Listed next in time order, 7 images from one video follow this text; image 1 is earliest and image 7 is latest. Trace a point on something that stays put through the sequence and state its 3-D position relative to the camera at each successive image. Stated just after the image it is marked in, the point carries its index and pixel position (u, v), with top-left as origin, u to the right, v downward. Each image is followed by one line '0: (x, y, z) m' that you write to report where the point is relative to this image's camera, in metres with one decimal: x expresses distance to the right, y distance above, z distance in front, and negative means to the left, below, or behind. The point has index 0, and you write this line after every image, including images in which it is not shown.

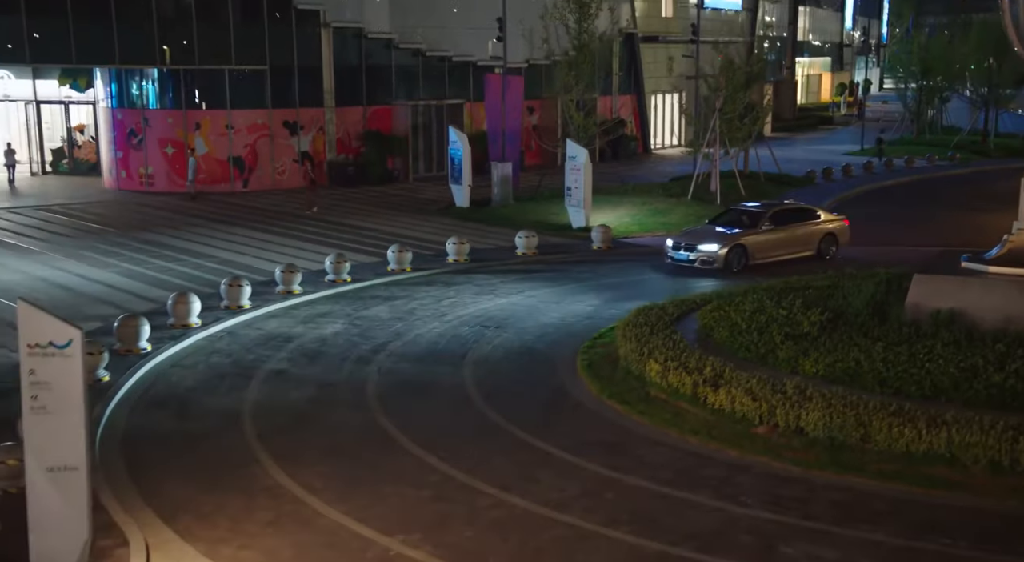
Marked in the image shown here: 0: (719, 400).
0: (+3.0, -1.7, +15.5) m
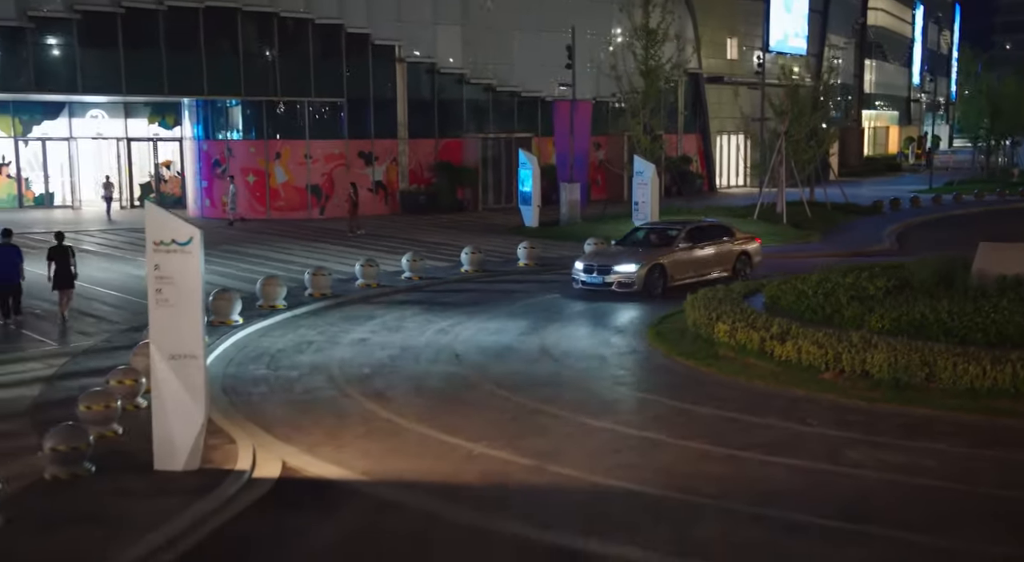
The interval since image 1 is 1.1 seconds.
0: (+4.1, -1.0, +16.1) m
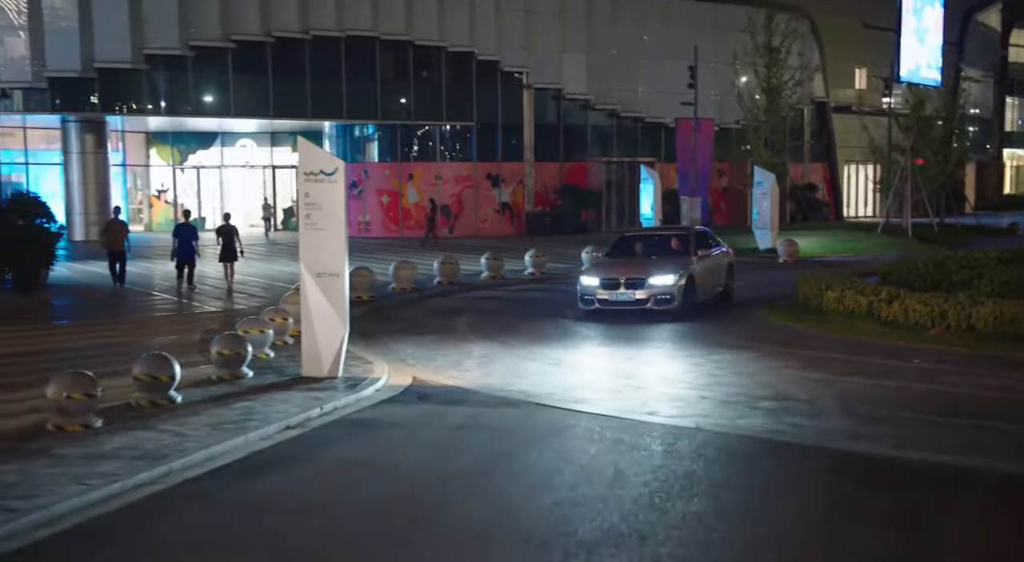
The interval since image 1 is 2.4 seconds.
0: (+5.9, -0.5, +16.6) m
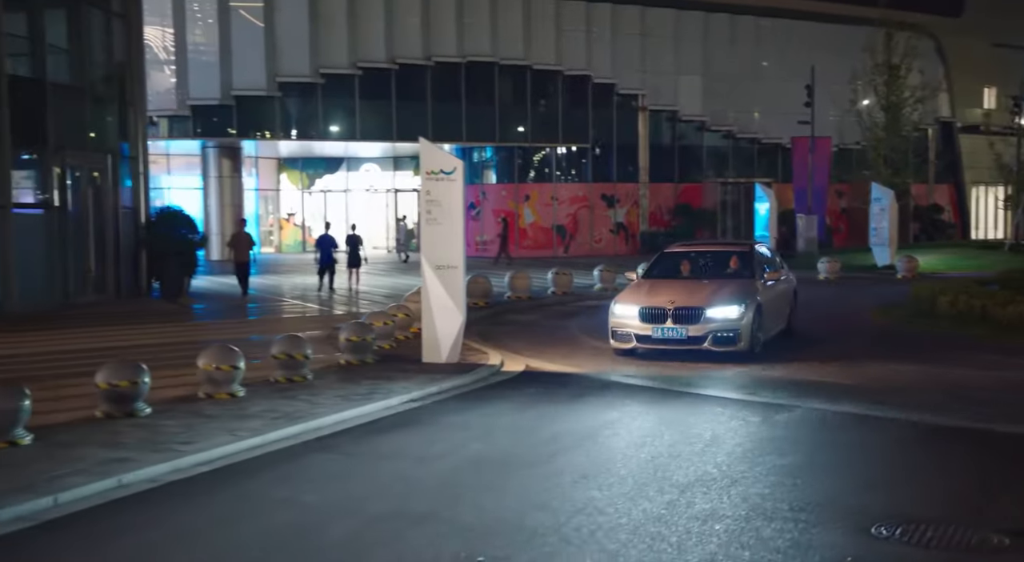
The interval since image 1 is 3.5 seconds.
0: (+7.6, -0.5, +16.6) m
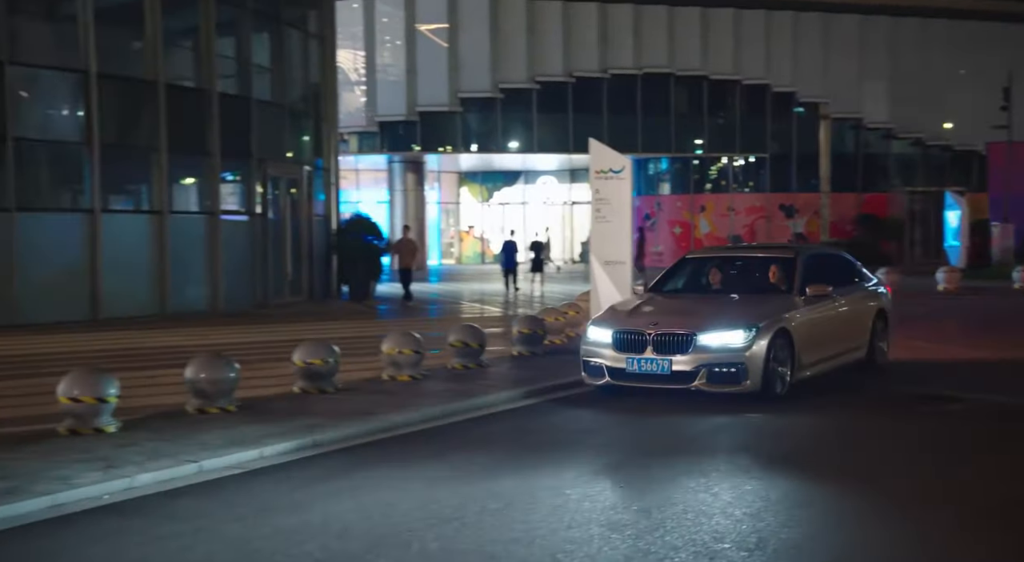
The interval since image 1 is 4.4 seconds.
0: (+10.1, -0.5, +15.7) m
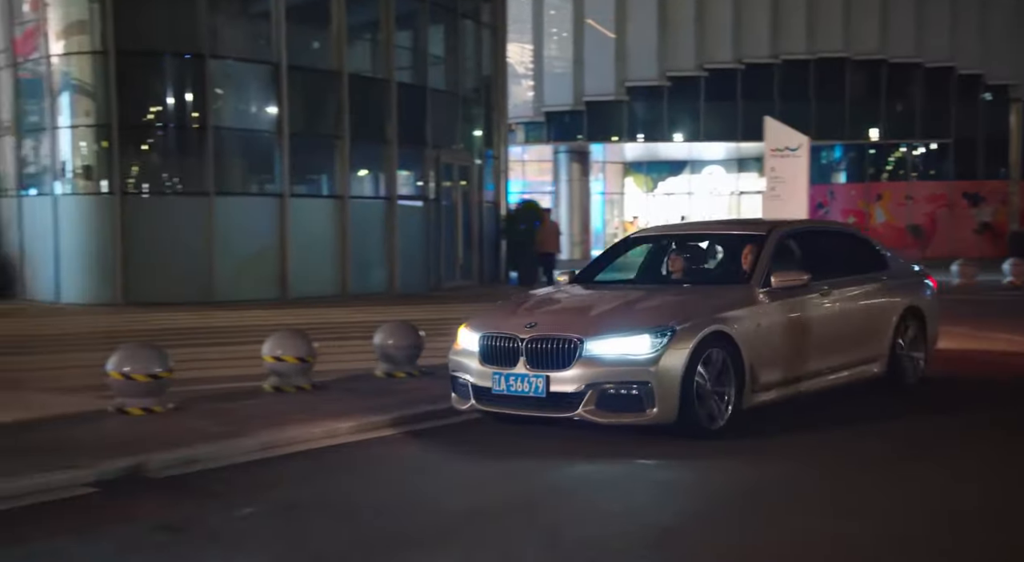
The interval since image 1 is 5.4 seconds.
0: (+12.5, -0.4, +14.3) m
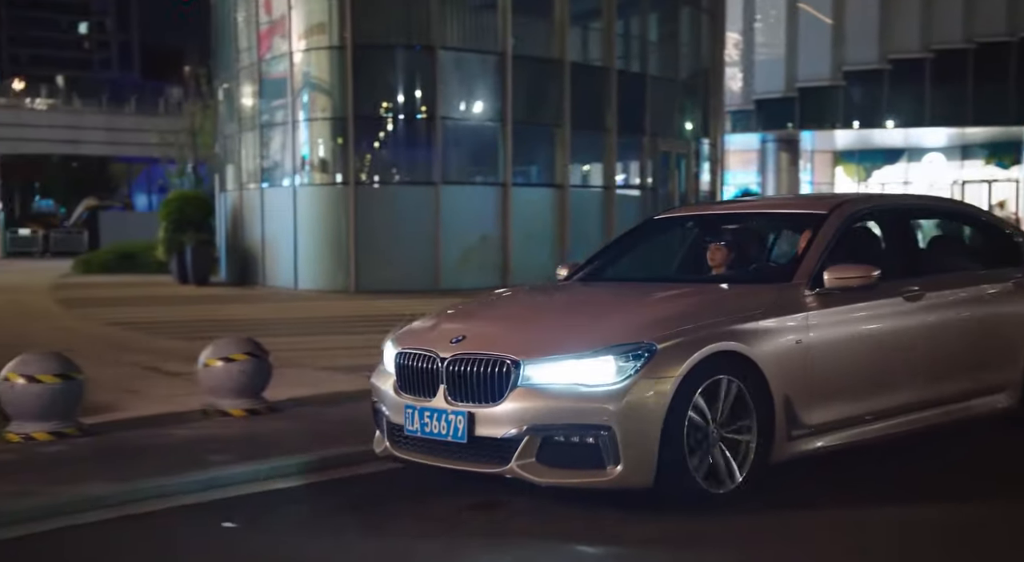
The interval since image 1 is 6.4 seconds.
0: (+15.3, -0.3, +11.6) m
